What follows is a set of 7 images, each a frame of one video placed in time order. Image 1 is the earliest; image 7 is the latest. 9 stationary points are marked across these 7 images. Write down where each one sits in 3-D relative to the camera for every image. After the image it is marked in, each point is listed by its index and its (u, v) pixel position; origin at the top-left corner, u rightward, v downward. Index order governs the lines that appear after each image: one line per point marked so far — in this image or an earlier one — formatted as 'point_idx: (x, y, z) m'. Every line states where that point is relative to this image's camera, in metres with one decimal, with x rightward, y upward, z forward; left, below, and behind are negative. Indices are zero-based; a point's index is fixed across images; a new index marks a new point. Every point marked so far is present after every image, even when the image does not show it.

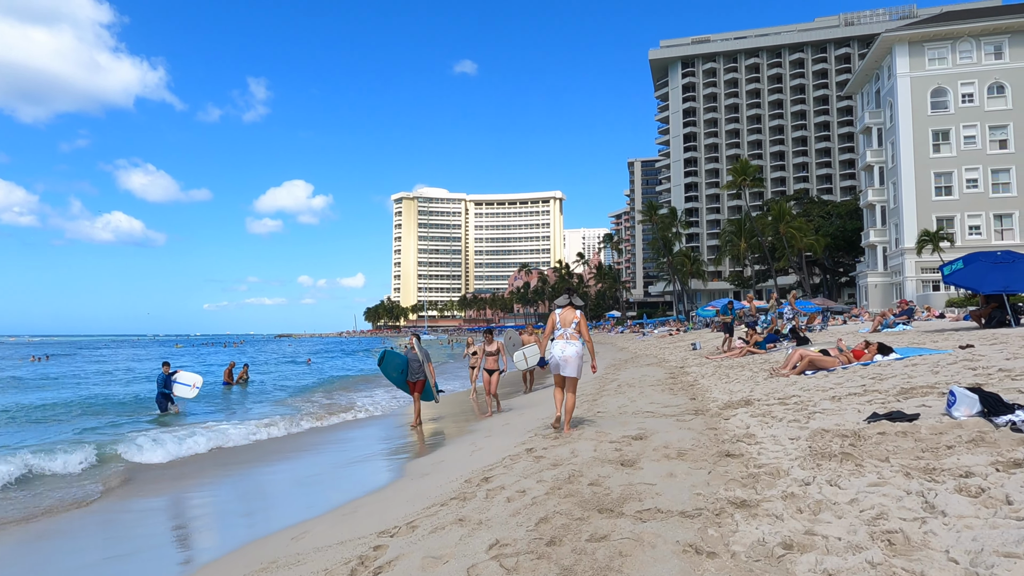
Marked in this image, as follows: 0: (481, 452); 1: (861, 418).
0: (-0.3, -1.6, +6.7) m
1: (+2.8, -1.0, +5.3) m
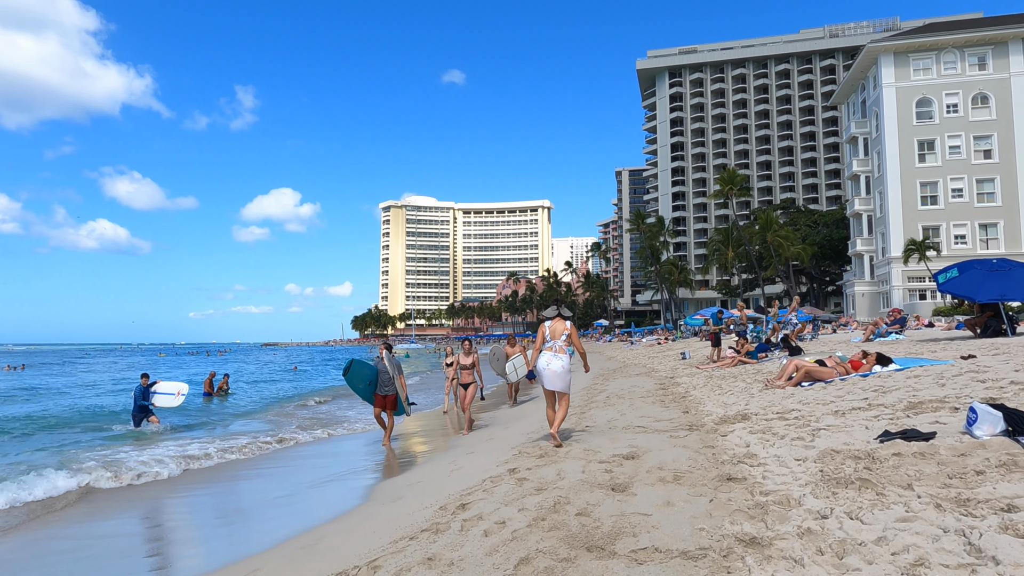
0: (-0.5, -1.7, +6.2) m
1: (+2.6, -1.1, +4.9) m
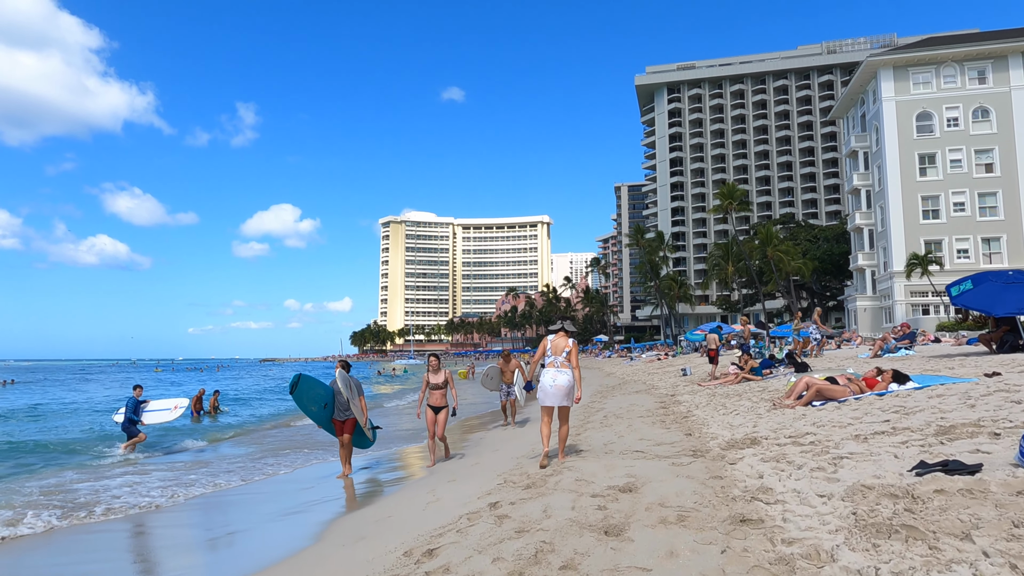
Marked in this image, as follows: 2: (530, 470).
0: (-0.6, -1.8, +5.5) m
1: (+2.5, -1.1, +4.2) m
2: (+0.2, -1.8, +6.4) m
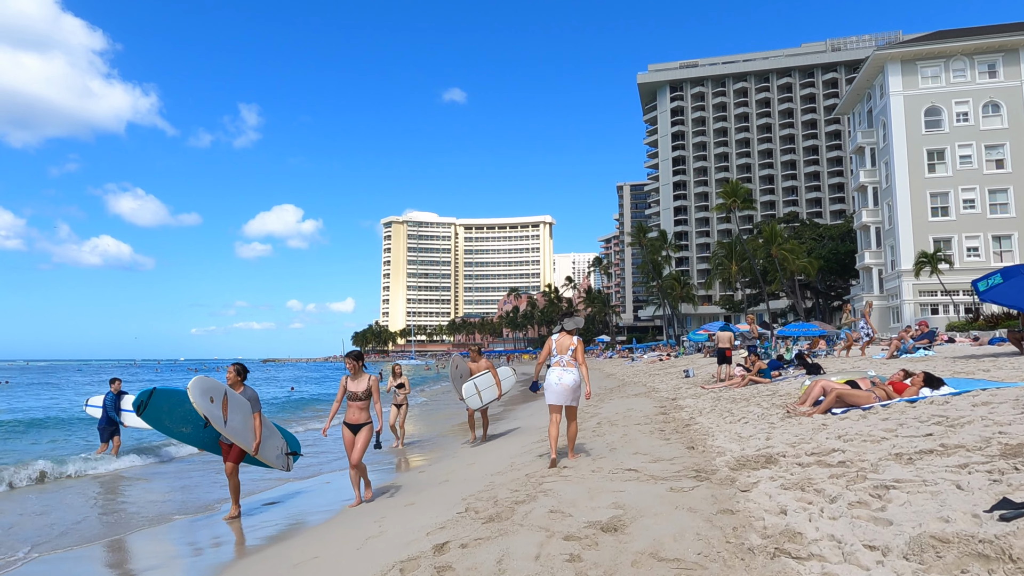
0: (-0.9, -1.7, +4.5) m
1: (+2.2, -1.0, +3.2) m
2: (-0.1, -1.7, +5.3) m
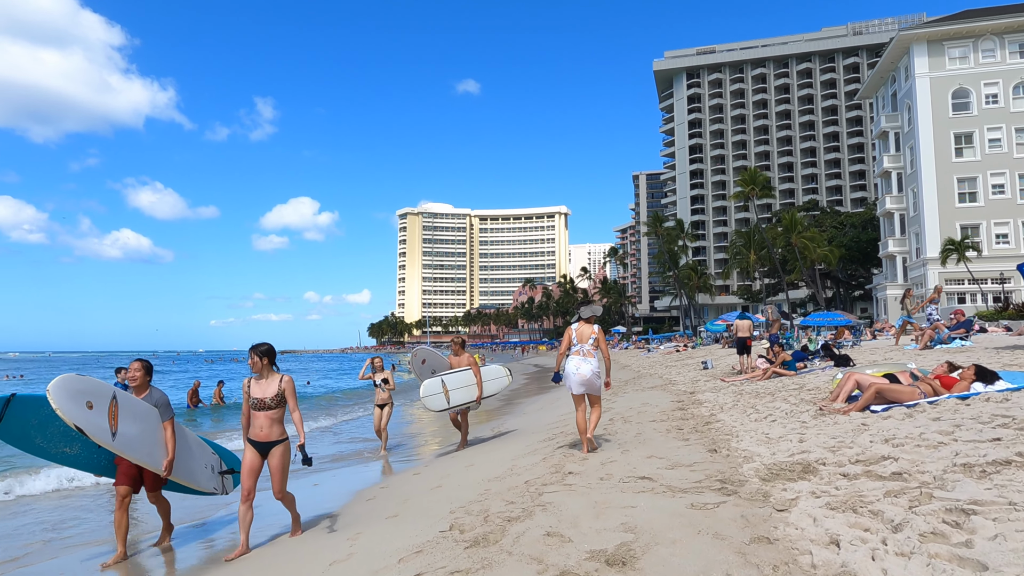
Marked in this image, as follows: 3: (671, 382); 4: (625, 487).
0: (-0.9, -1.6, +3.8) m
1: (+2.1, -0.9, +2.4) m
2: (-0.1, -1.5, +4.6) m
3: (+4.0, -2.4, +16.6) m
4: (+0.8, -1.4, +4.7) m
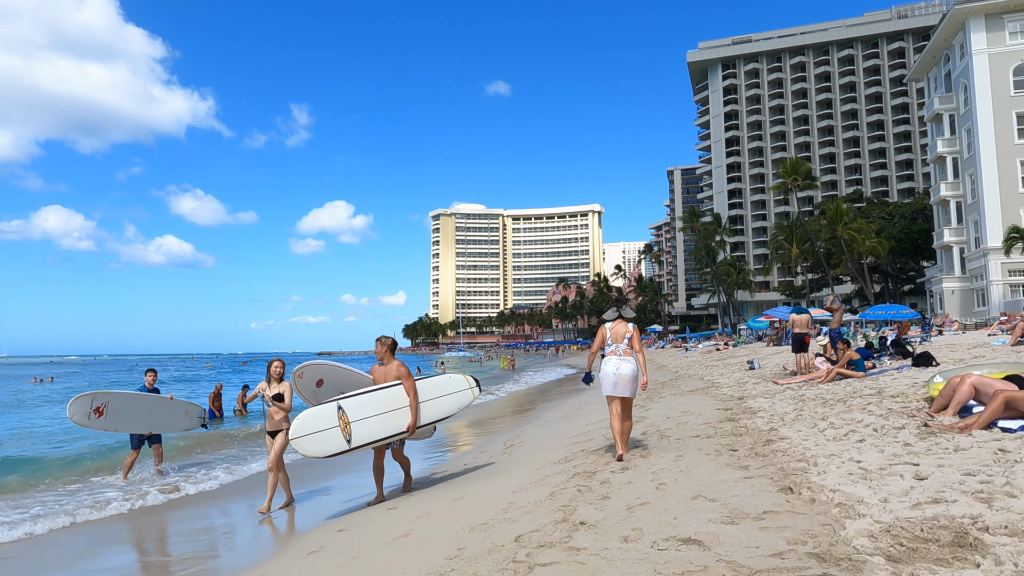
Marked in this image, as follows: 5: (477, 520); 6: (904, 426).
0: (-1.1, -1.4, +2.2) m
1: (+1.9, -0.7, +0.6) m
2: (-0.3, -1.4, +3.0) m
3: (+4.5, -2.1, +14.7) m
4: (+0.7, -1.3, +3.0) m
5: (-0.2, -1.6, +4.5) m
6: (+3.4, -1.2, +5.6) m
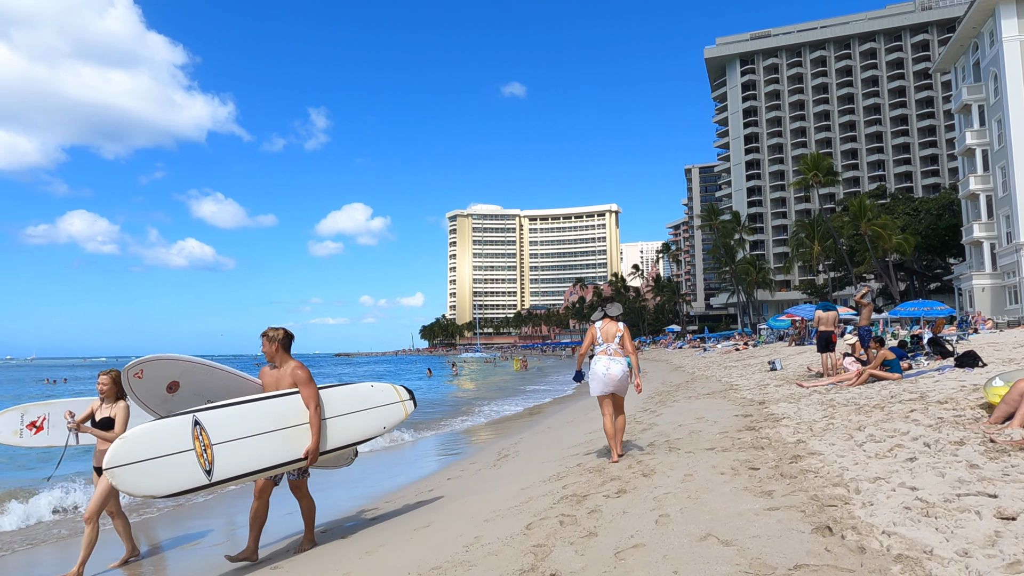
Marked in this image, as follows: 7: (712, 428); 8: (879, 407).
0: (-1.4, -1.3, +1.3) m
1: (+1.6, -0.6, -0.4) m
2: (-0.5, -1.3, +2.1) m
3: (+4.5, -2.0, +13.6) m
4: (+0.4, -1.2, +2.1) m
5: (-0.5, -1.5, +3.6) m
6: (+3.2, -1.1, +4.6) m
7: (+2.2, -1.6, +7.5) m
8: (+3.9, -1.3, +7.0) m
